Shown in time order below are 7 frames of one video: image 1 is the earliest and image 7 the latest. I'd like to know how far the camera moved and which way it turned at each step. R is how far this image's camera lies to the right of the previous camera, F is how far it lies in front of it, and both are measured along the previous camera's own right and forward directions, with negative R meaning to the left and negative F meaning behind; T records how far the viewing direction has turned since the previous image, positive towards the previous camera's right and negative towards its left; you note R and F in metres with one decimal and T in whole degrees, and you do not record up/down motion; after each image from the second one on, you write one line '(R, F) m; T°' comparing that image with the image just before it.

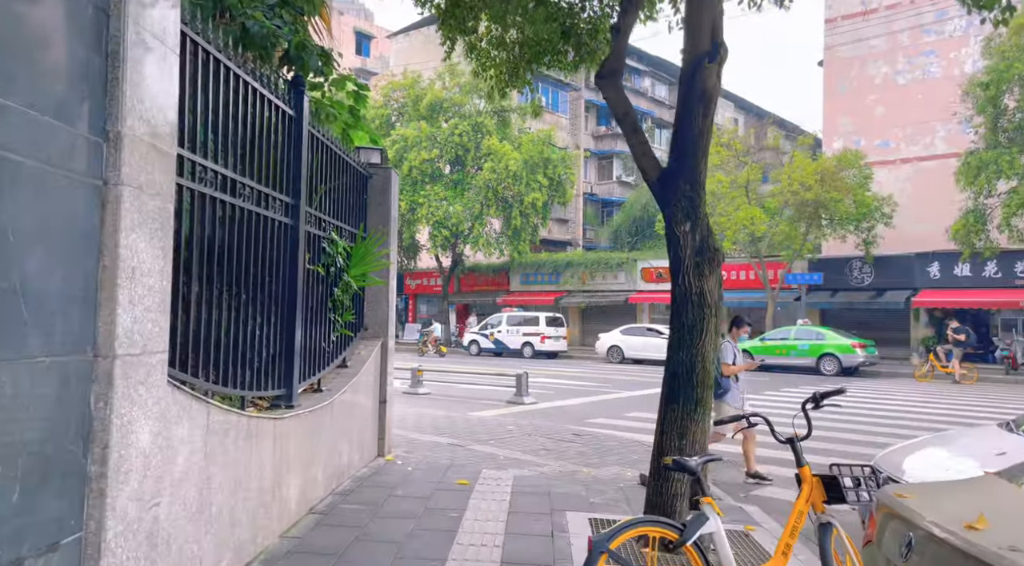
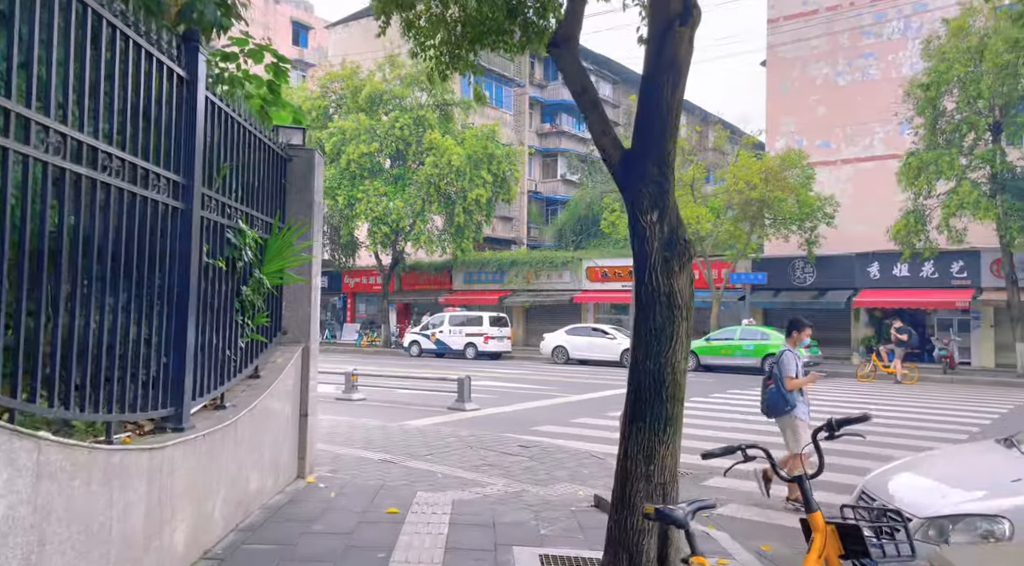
(0.0, +0.8) m; +4°
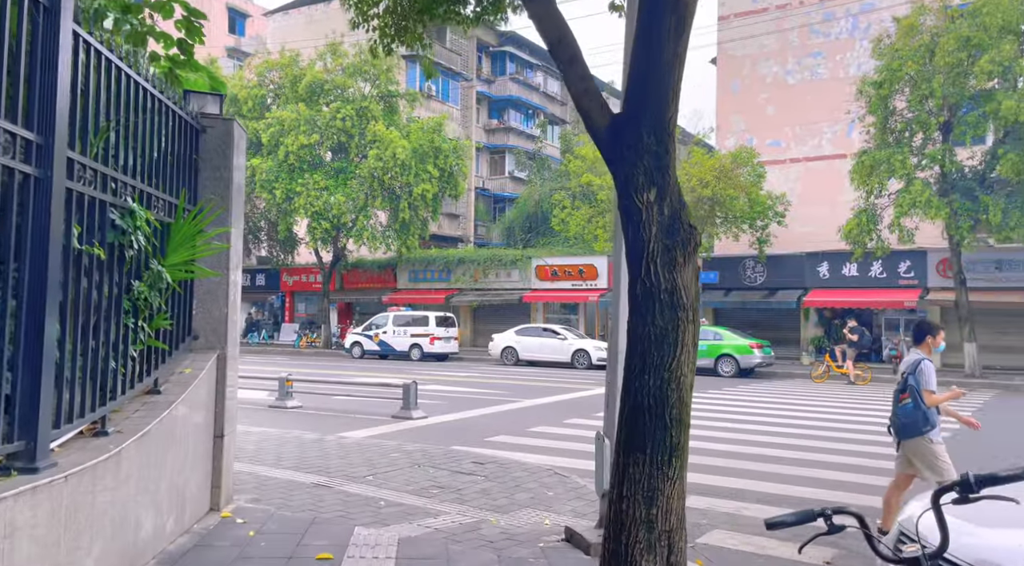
(-0.1, +1.0) m; +3°
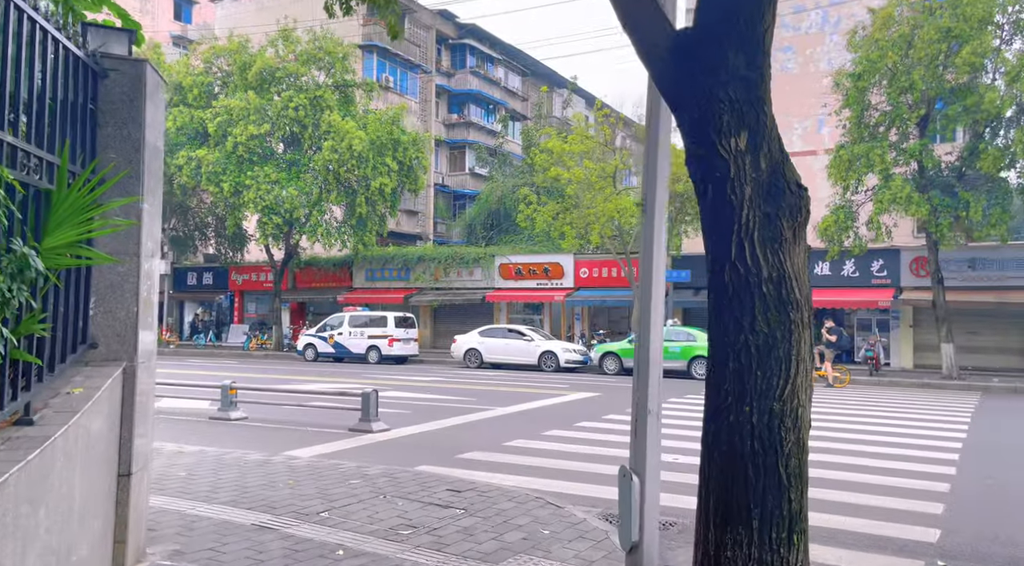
(-0.2, +1.3) m; +3°
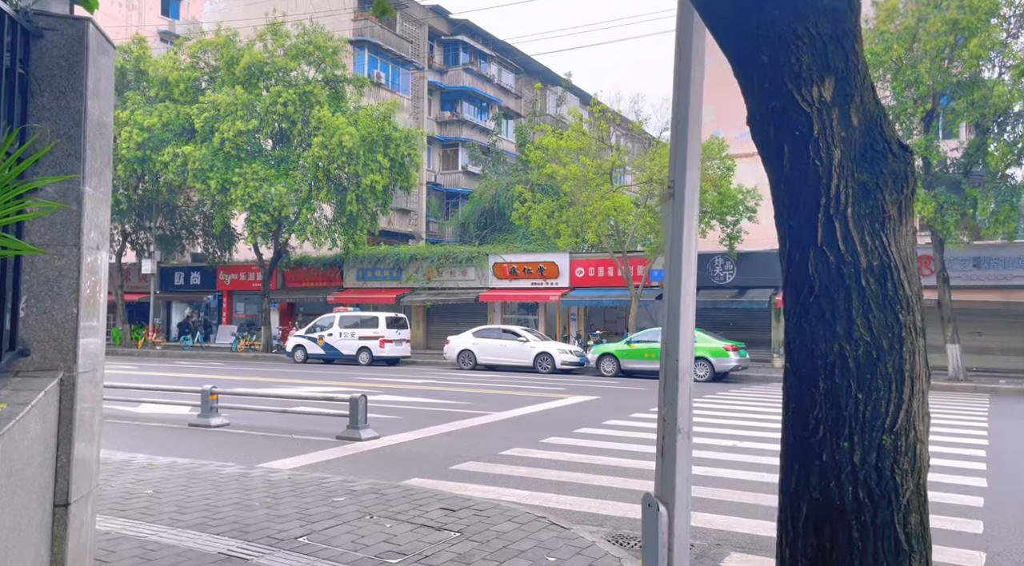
(0.0, +0.6) m; 0°
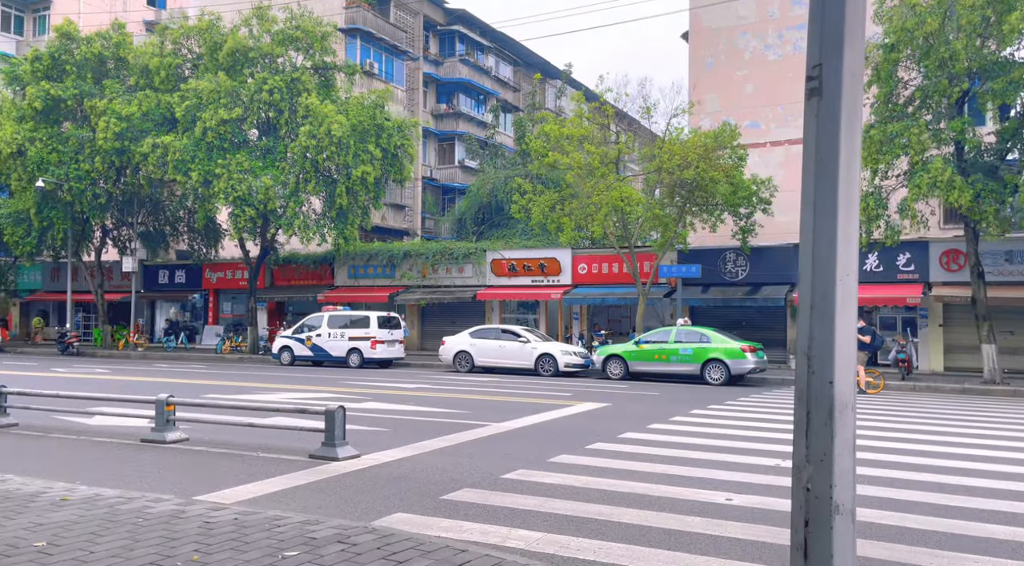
(-0.1, +1.6) m; 0°
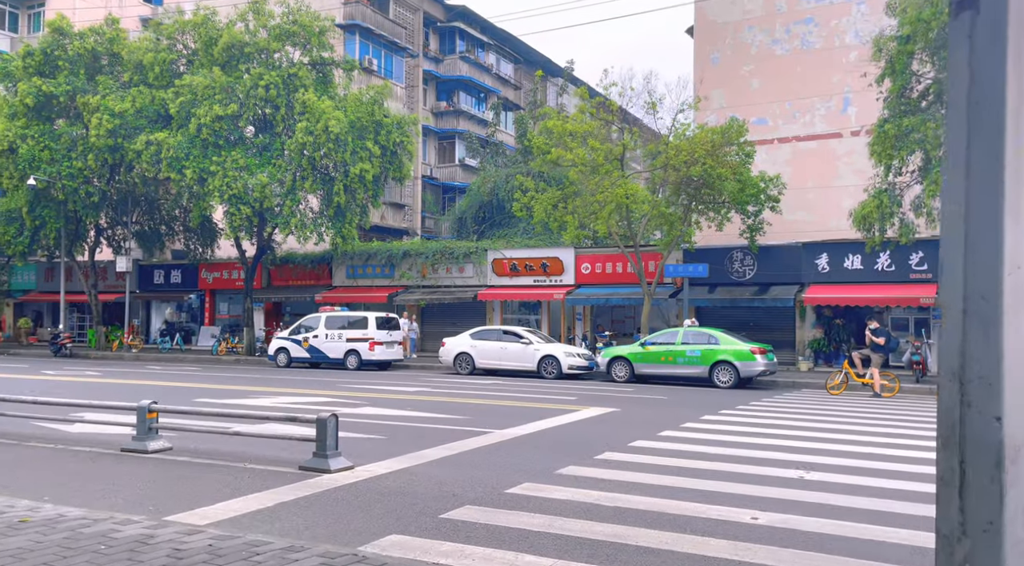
(0.0, +0.6) m; 0°
